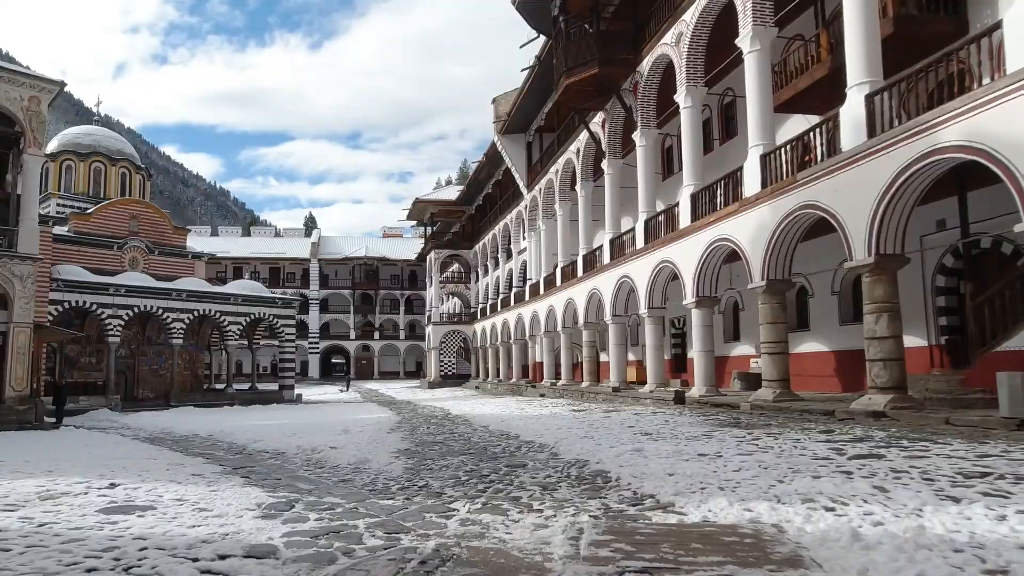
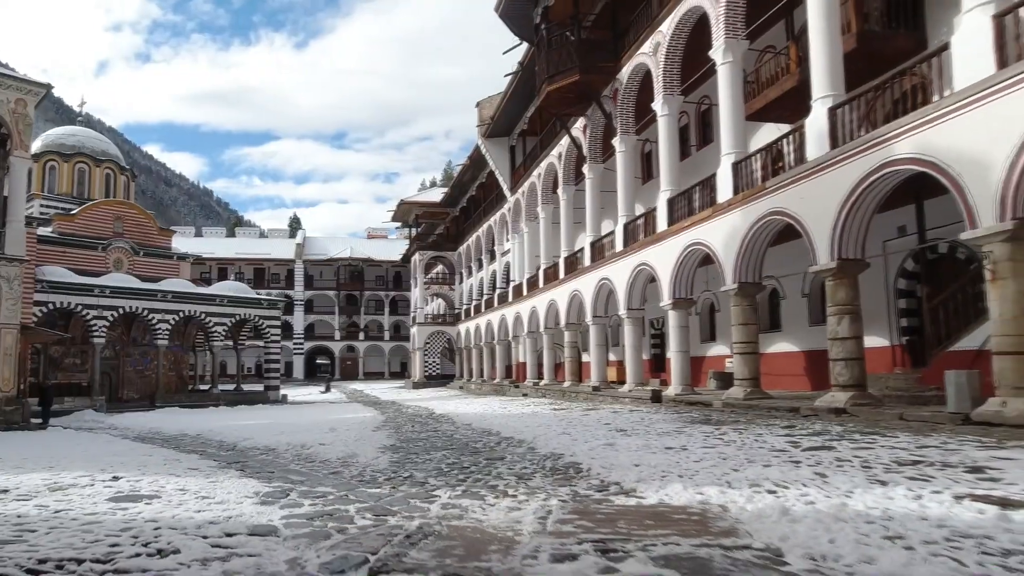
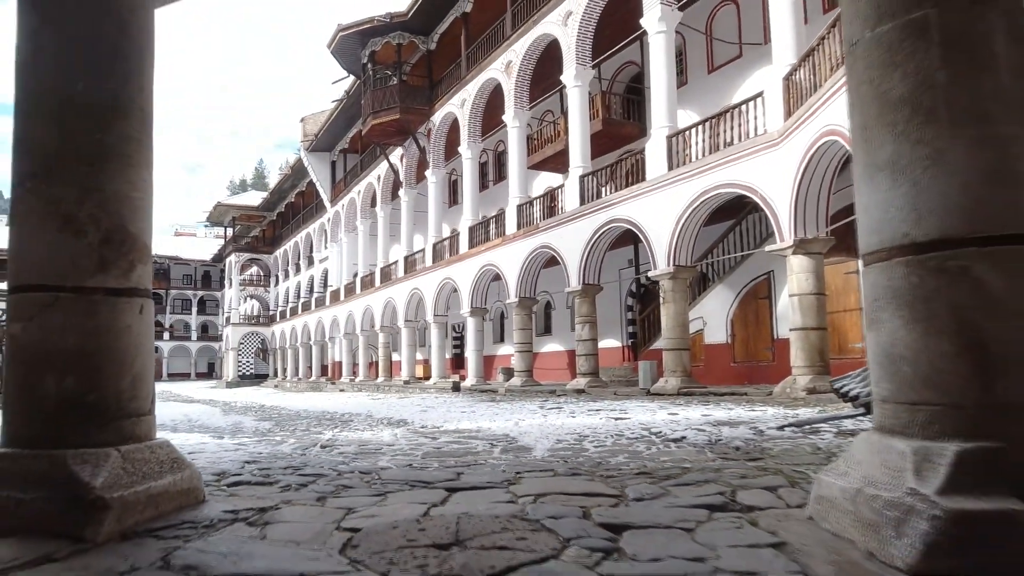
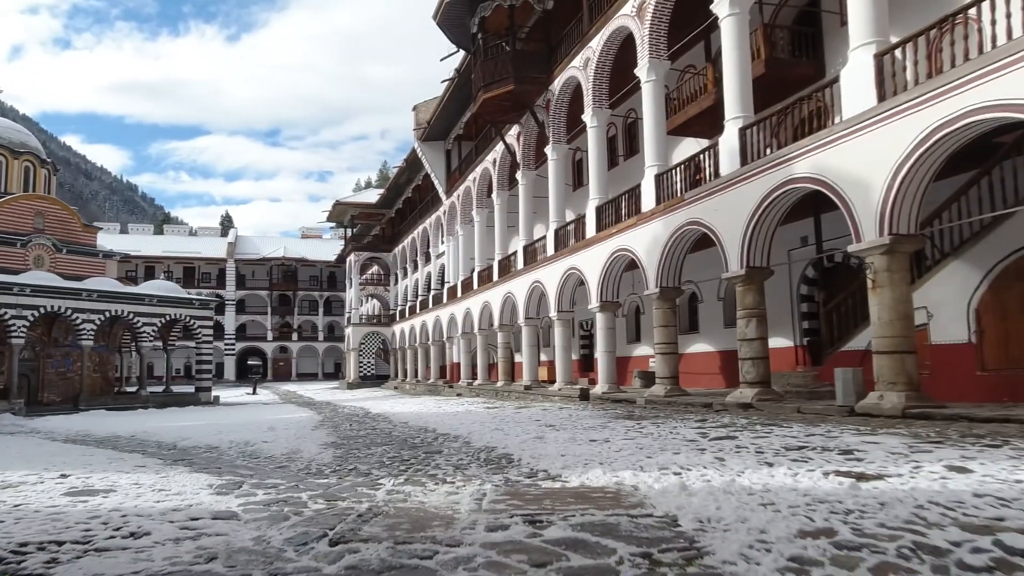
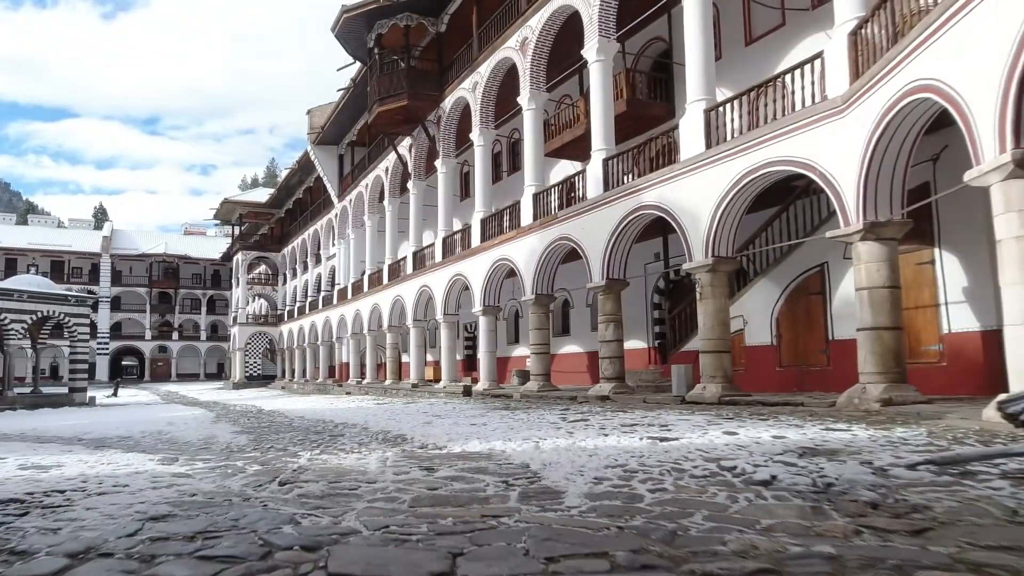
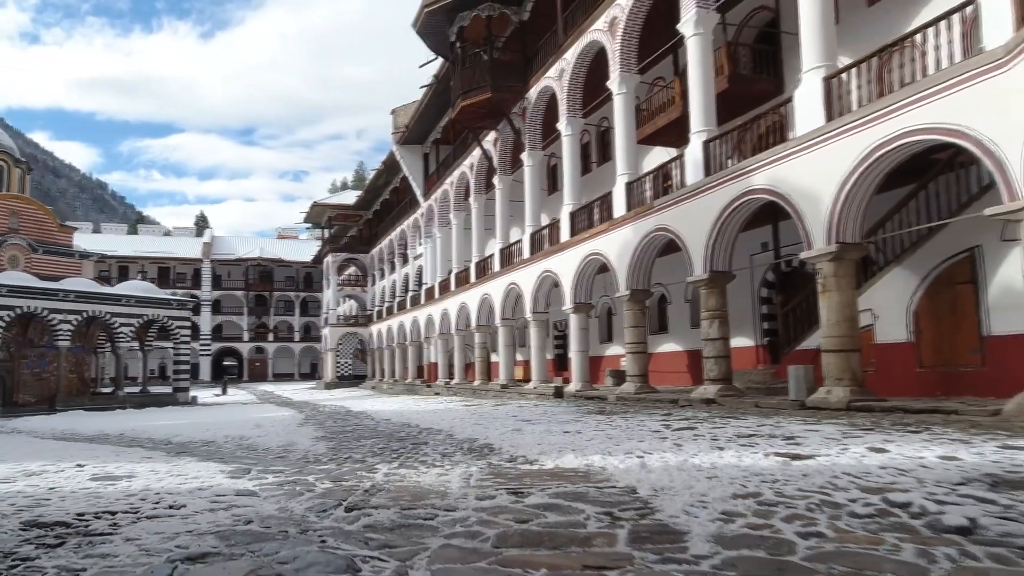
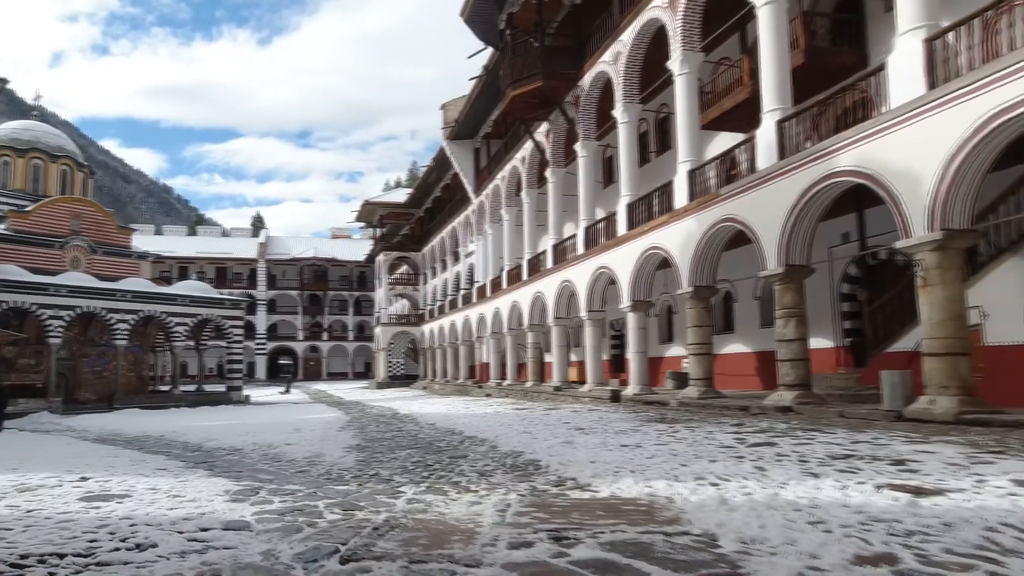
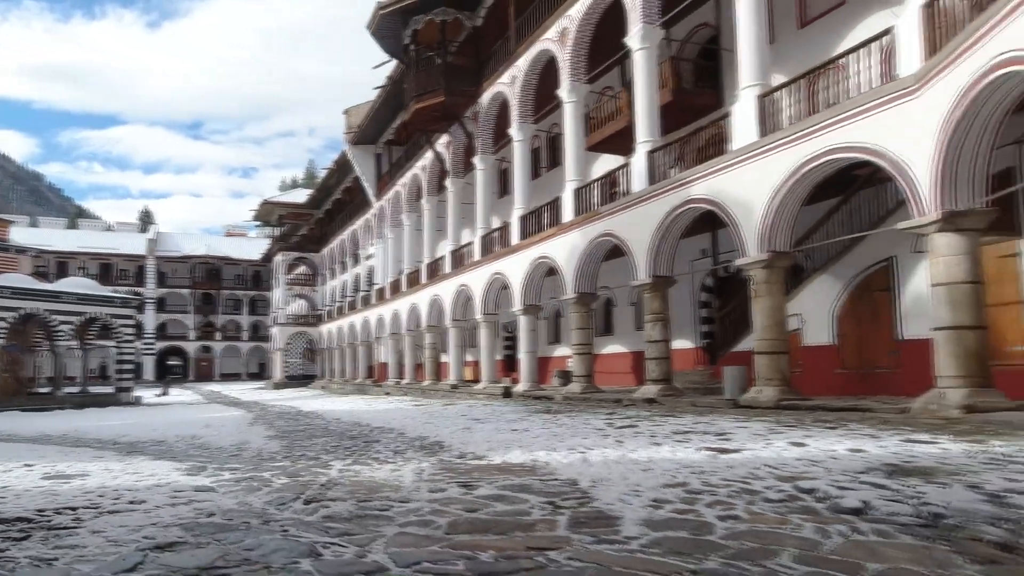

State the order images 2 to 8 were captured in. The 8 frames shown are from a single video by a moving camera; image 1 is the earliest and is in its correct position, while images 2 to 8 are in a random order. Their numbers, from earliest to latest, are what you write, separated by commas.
2, 7, 4, 6, 8, 5, 3
